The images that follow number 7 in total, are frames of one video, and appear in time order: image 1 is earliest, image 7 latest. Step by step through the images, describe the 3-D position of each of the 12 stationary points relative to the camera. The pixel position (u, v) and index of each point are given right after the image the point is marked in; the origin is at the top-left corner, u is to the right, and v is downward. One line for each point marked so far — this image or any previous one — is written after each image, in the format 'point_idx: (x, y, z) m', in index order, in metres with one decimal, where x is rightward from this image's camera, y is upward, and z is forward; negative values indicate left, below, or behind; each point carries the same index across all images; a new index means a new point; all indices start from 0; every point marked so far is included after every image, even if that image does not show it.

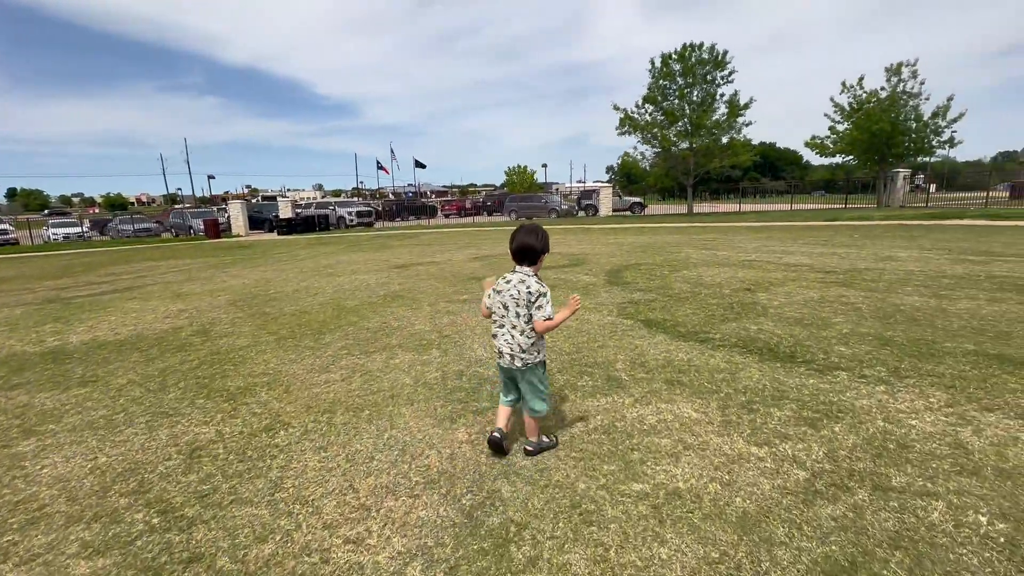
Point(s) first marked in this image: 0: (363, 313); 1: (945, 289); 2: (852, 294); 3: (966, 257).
0: (-2.0, -0.3, +6.2) m
1: (+5.3, 0.0, +5.8) m
2: (+4.1, -0.1, +5.7) m
3: (+8.5, +0.6, +8.8) m
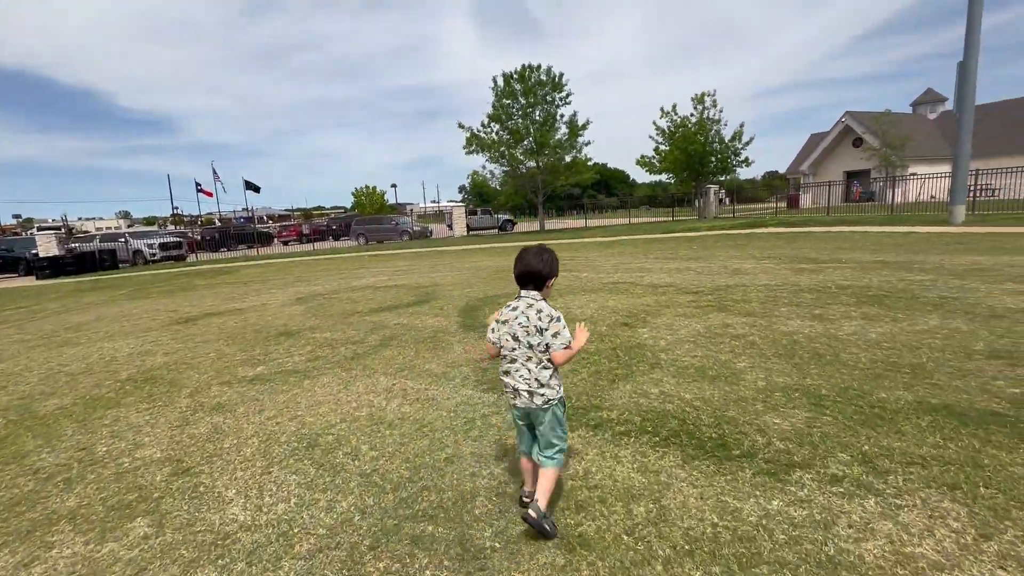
0: (-3.5, -1.1, +3.7) m
1: (+3.5, -0.2, +5.4) m
2: (+2.4, -0.4, +5.0) m
3: (+5.6, +0.5, +9.2) m
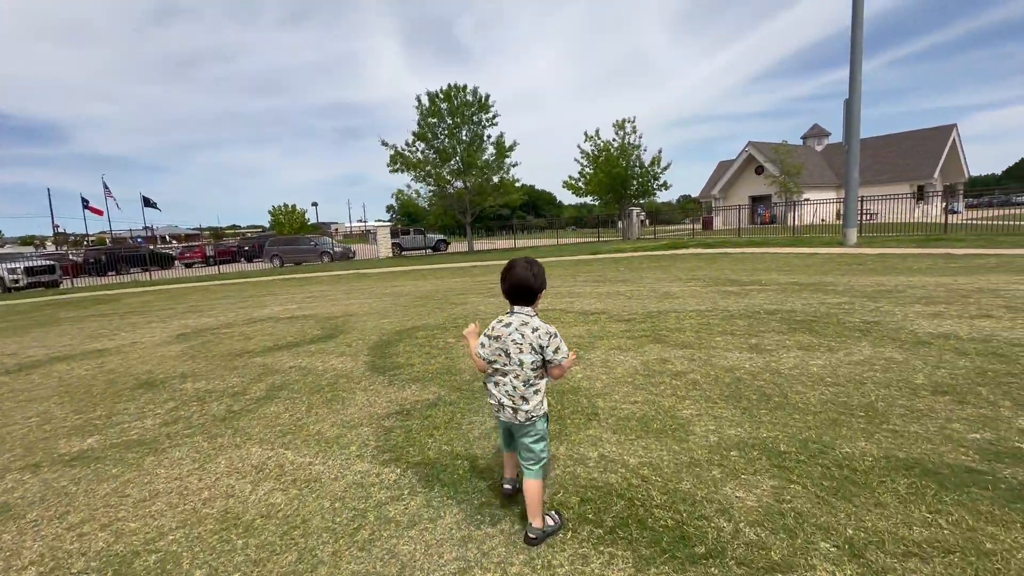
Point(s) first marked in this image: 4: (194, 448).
0: (-4.1, -1.4, +2.4) m
1: (+2.6, -0.5, +5.2) m
2: (+1.6, -0.7, +4.6) m
3: (+4.2, 0.0, +9.3) m
4: (-2.3, -1.2, +3.4) m
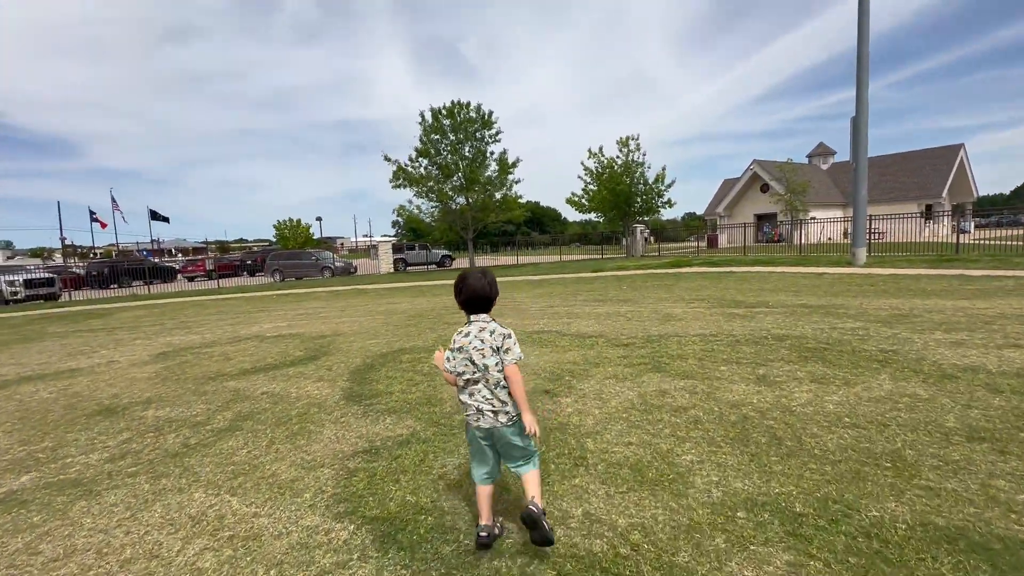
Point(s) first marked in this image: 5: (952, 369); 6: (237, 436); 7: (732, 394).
0: (-4.2, -1.5, +2.0) m
1: (+2.5, -0.8, +4.8) m
2: (+1.4, -0.9, +4.2) m
3: (+4.1, -0.4, +8.9) m
4: (-2.5, -1.3, +3.1) m
5: (+4.0, -0.7, +4.3) m
6: (-2.3, -1.2, +3.9) m
7: (+1.9, -0.9, +4.0) m
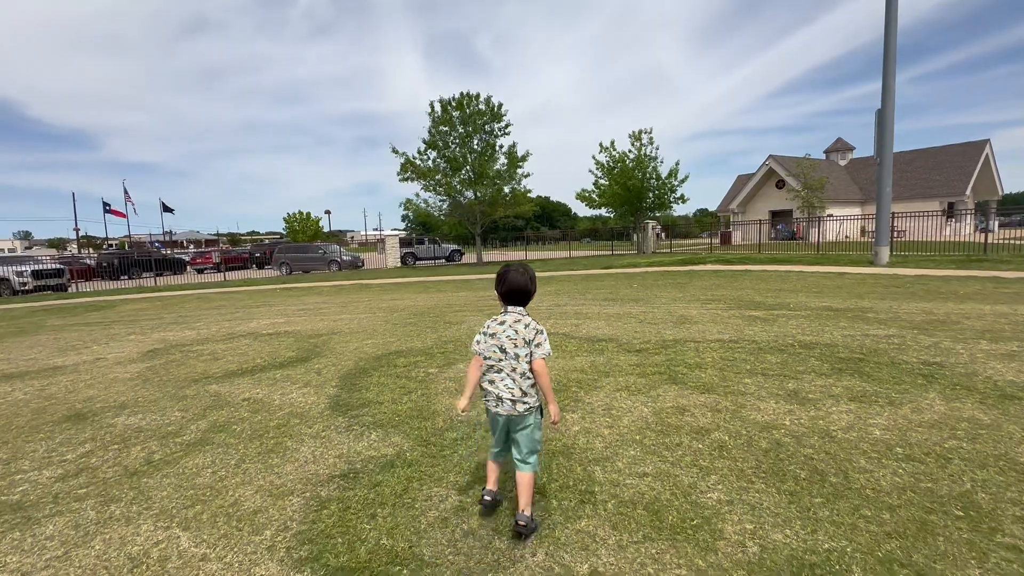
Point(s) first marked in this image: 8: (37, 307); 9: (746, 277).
0: (-4.3, -1.5, +1.7) m
1: (+2.5, -0.8, +4.3) m
2: (+1.4, -0.9, +3.8) m
3: (+4.2, -0.4, +8.4) m
4: (-2.5, -1.3, +2.7) m
5: (+4.0, -0.8, +3.8) m
6: (-2.3, -1.2, +3.5) m
7: (+1.9, -0.9, +3.5) m
8: (-16.8, -0.7, +16.5) m
9: (+7.1, +0.3, +14.3) m
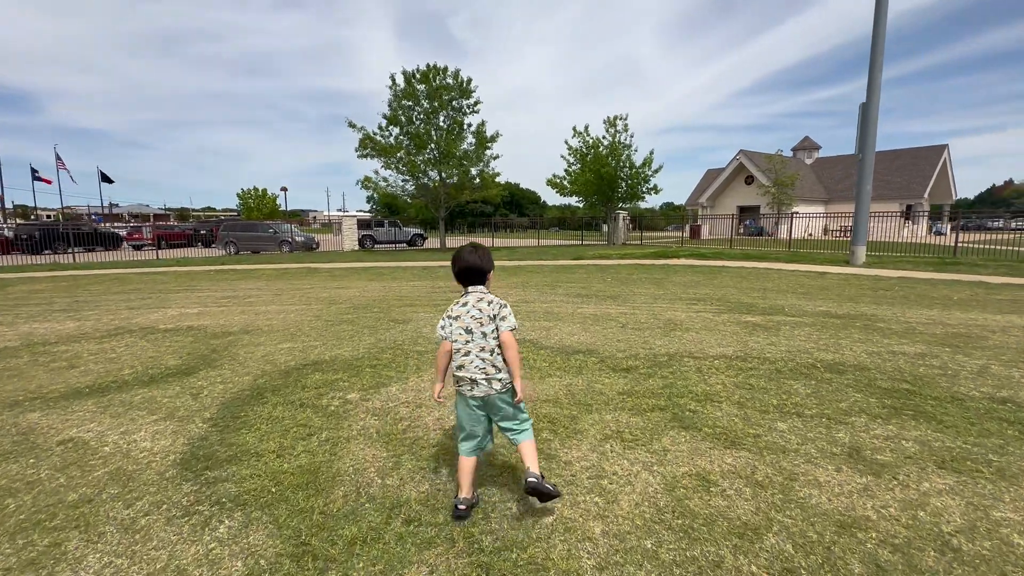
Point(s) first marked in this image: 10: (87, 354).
0: (-4.4, -1.5, +0.1) m
1: (+2.1, -0.9, +3.2) m
2: (+1.1, -1.0, +2.6) m
3: (+3.6, -0.4, +7.4) m
4: (-2.7, -1.3, +1.2) m
5: (+3.7, -0.9, +2.8) m
6: (-2.6, -1.2, +2.1) m
7: (+1.6, -1.0, +2.3) m
8: (-17.9, +0.1, +14.0) m
9: (+6.1, +0.4, +13.4) m
10: (-4.9, -0.7, +5.4) m
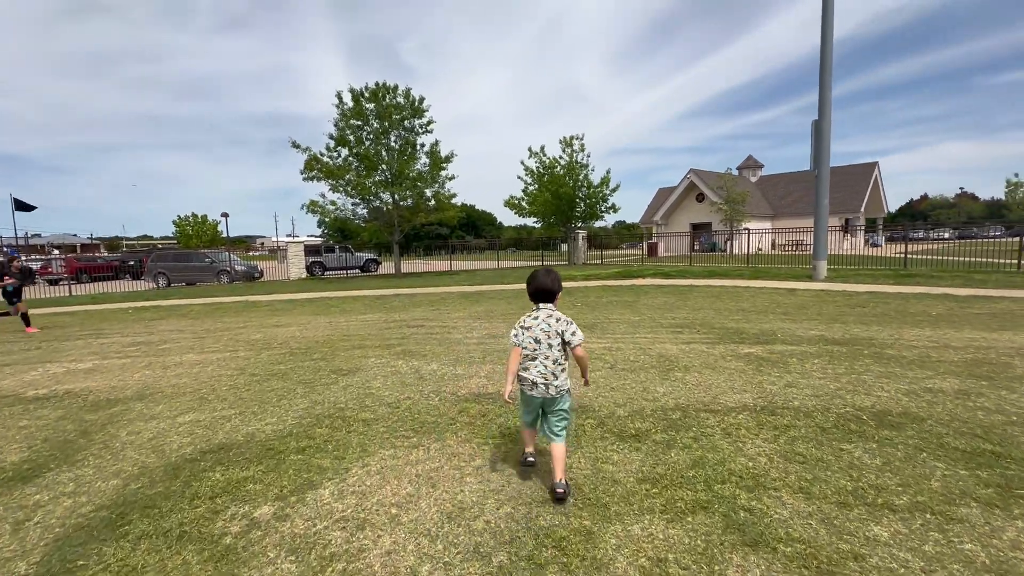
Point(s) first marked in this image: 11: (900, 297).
0: (-4.2, -1.8, -1.3) m
1: (+2.1, -1.1, +2.3) m
2: (+1.1, -1.2, +1.6) m
3: (+3.1, -0.8, +6.6) m
4: (-2.6, -1.6, -0.1) m
5: (+3.7, -1.1, +2.1) m
6: (-2.5, -1.5, +0.8) m
7: (+1.6, -1.2, +1.4) m
8: (-18.9, -1.2, +11.3) m
9: (+5.1, -0.2, +12.9) m
10: (-5.1, -1.3, +3.9) m
11: (+9.2, -0.2, +11.0) m
